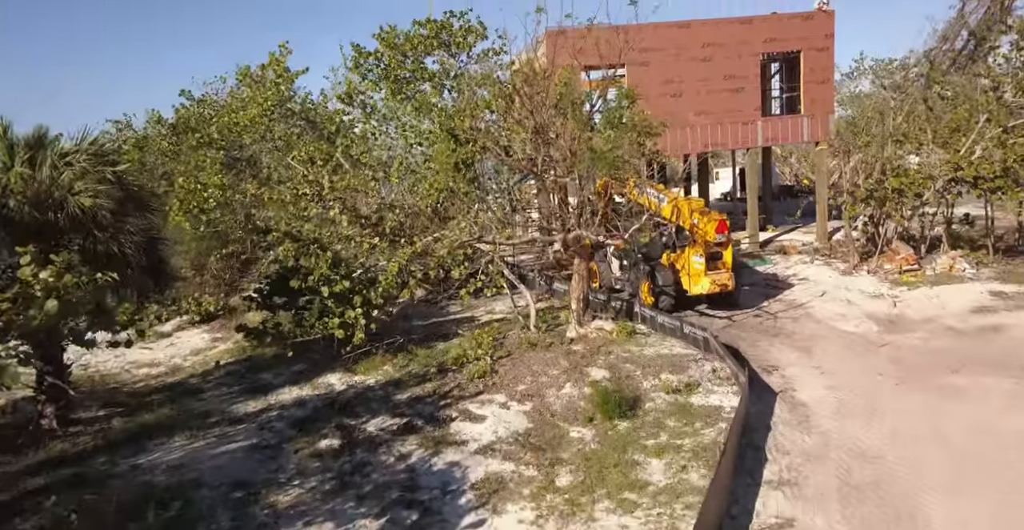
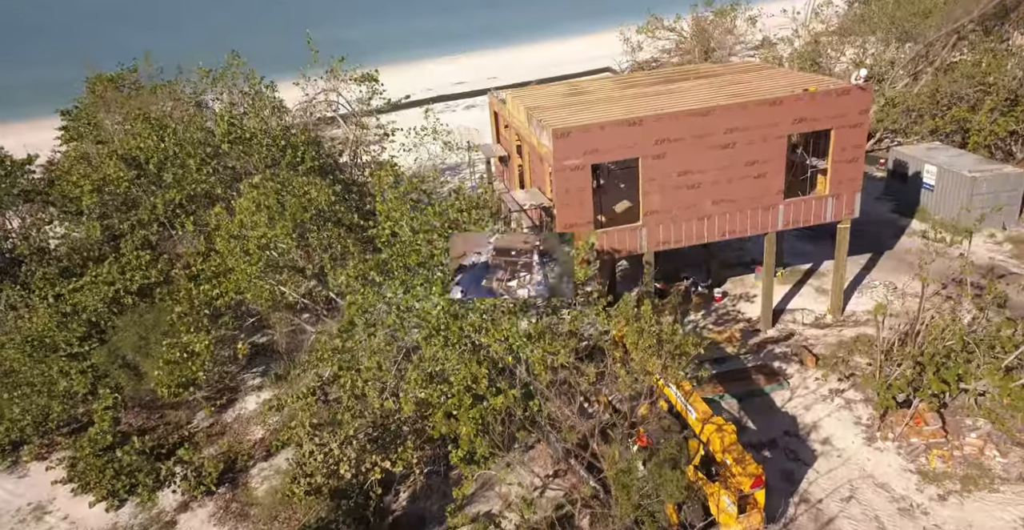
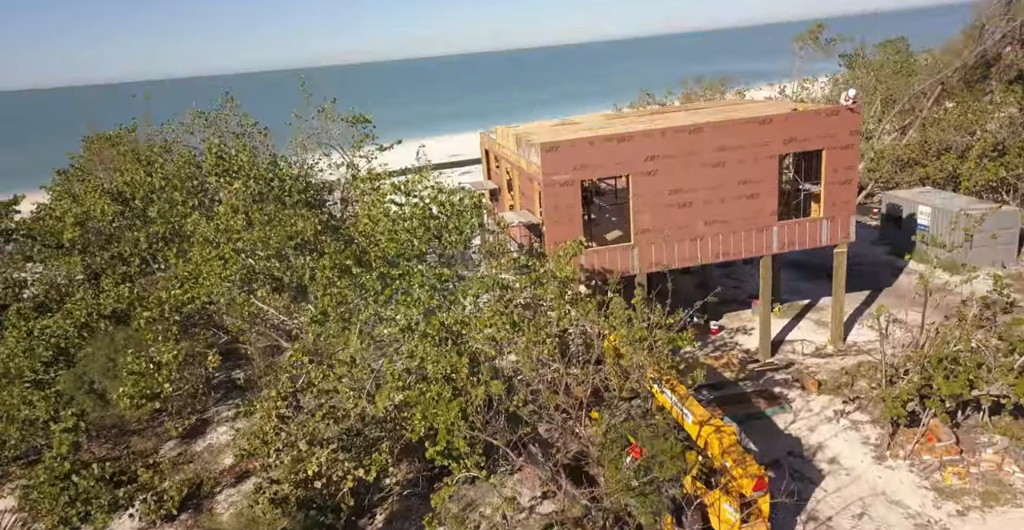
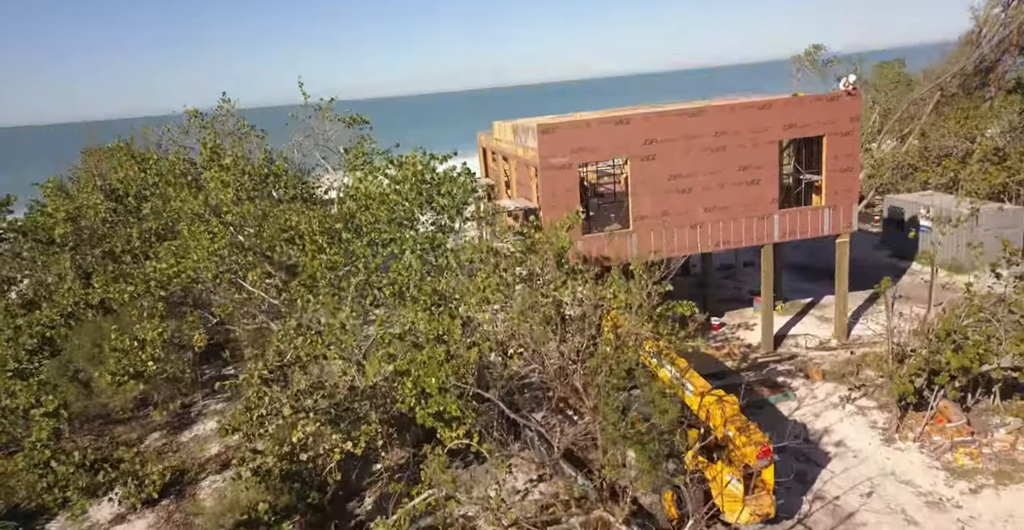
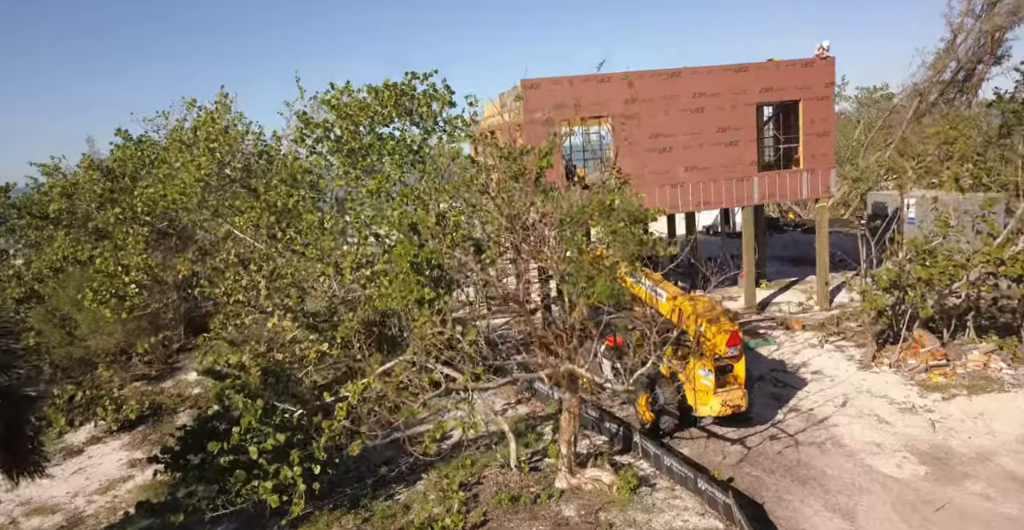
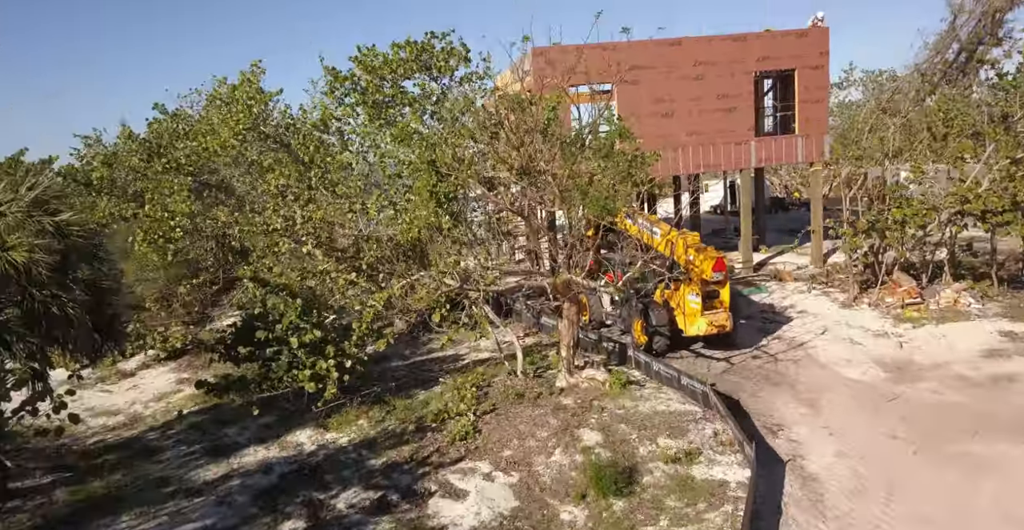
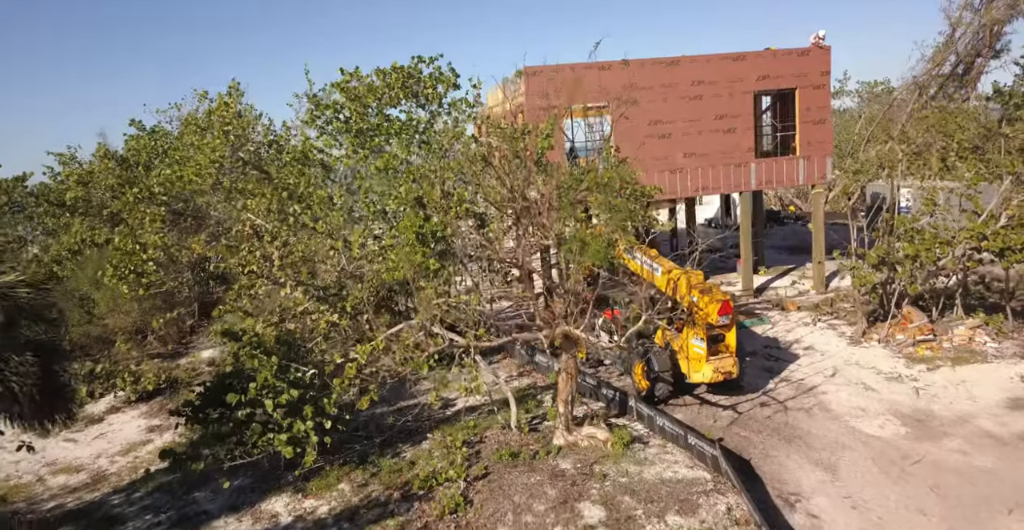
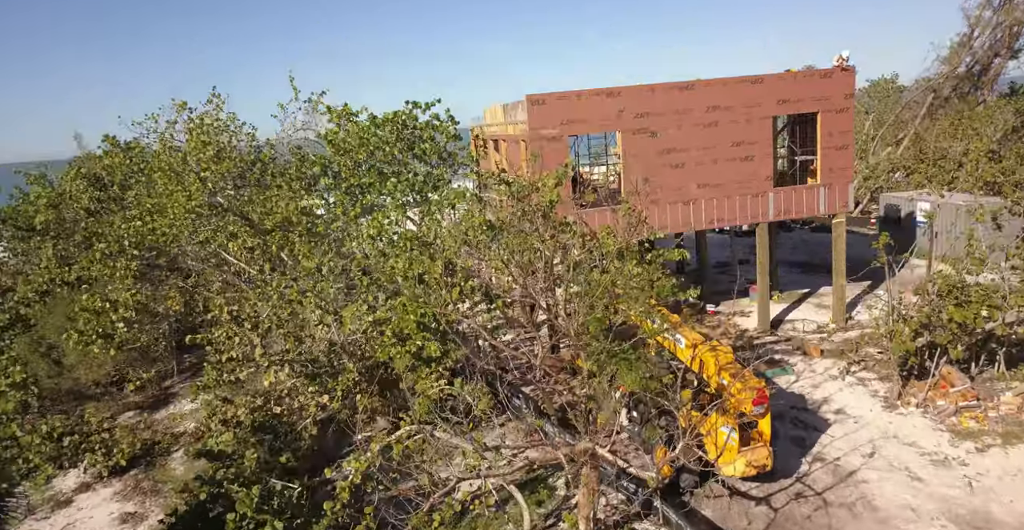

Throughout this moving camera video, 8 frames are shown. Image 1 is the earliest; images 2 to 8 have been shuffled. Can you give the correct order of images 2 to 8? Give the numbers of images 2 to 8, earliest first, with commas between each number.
6, 7, 5, 8, 4, 3, 2
